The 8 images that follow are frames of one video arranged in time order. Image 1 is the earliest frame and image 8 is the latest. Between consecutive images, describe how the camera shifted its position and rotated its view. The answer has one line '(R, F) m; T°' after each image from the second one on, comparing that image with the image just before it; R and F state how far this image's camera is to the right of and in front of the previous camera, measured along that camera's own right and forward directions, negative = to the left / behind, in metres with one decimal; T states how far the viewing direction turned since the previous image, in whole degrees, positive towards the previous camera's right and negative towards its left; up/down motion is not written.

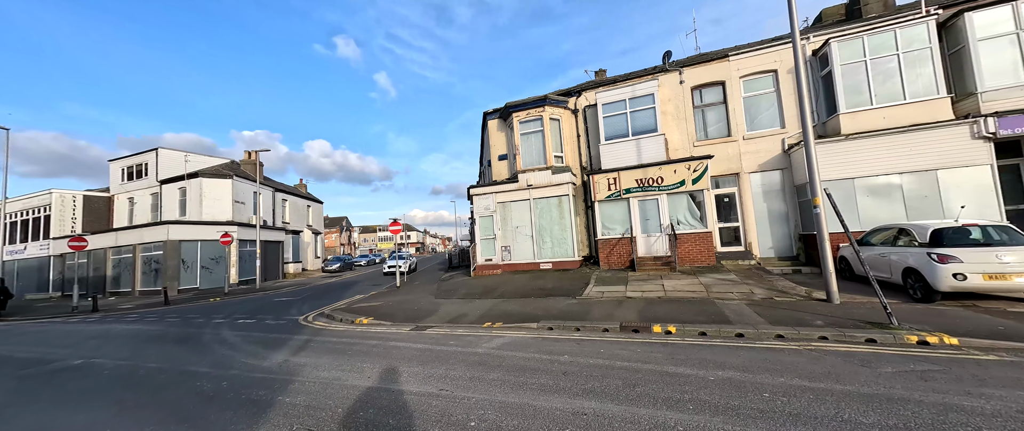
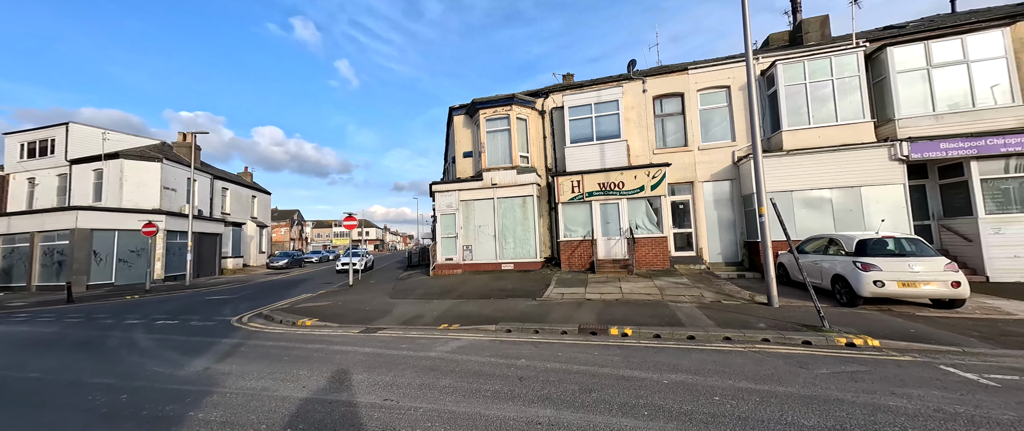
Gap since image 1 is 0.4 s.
(+0.1, +0.2) m; +6°
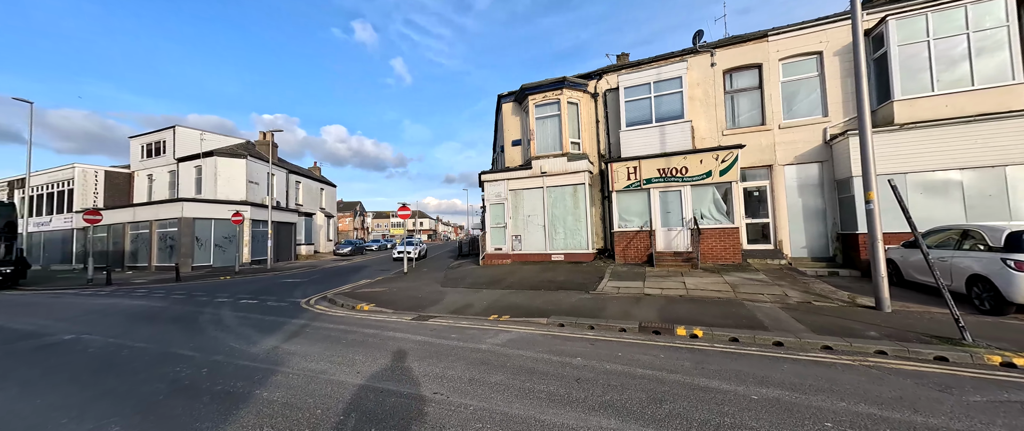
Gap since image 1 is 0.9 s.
(-0.1, +0.4) m; -9°
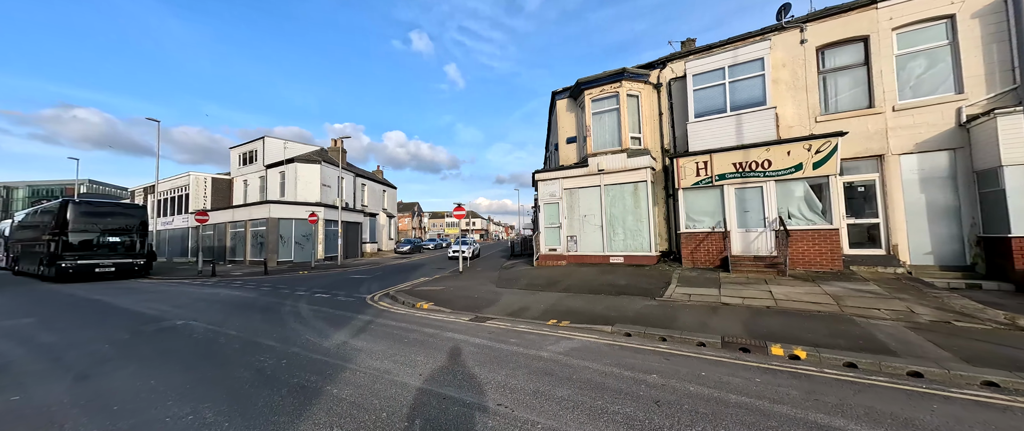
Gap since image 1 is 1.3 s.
(-0.2, +0.3) m; -9°
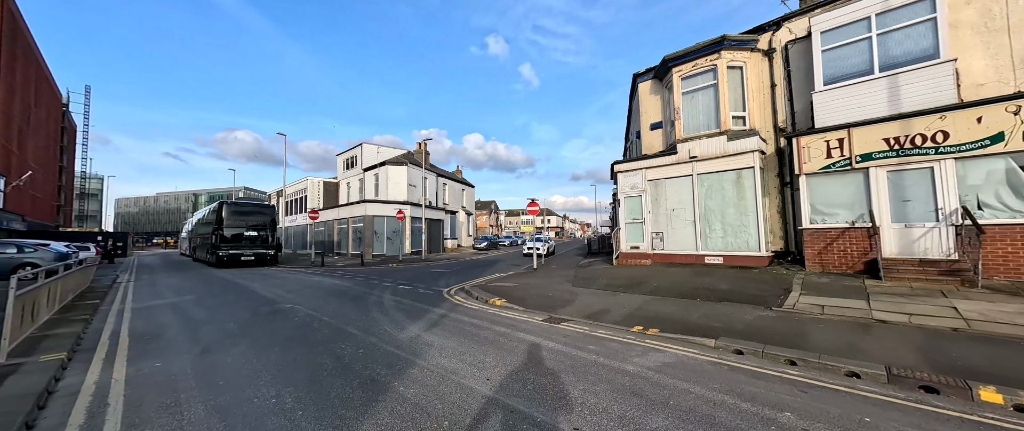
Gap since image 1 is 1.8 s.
(-0.1, +0.5) m; -13°
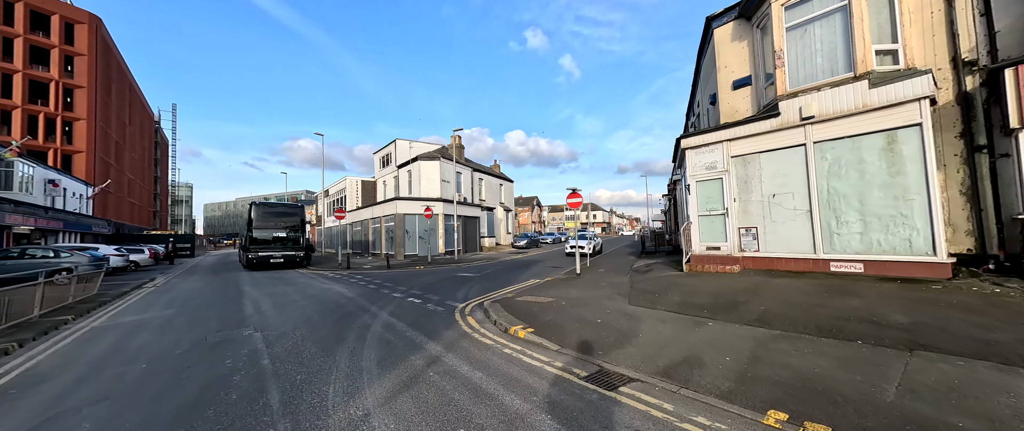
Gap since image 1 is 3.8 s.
(+0.3, +2.4) m; -8°
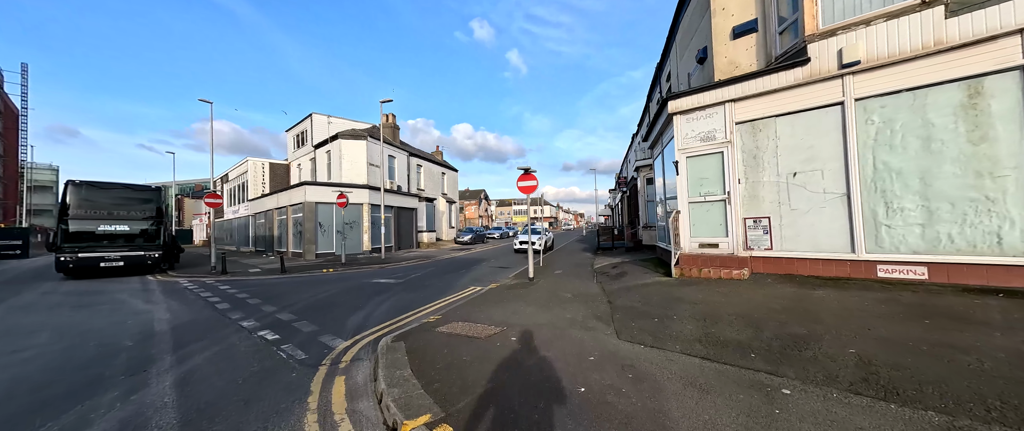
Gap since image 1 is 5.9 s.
(+0.5, +2.9) m; +9°
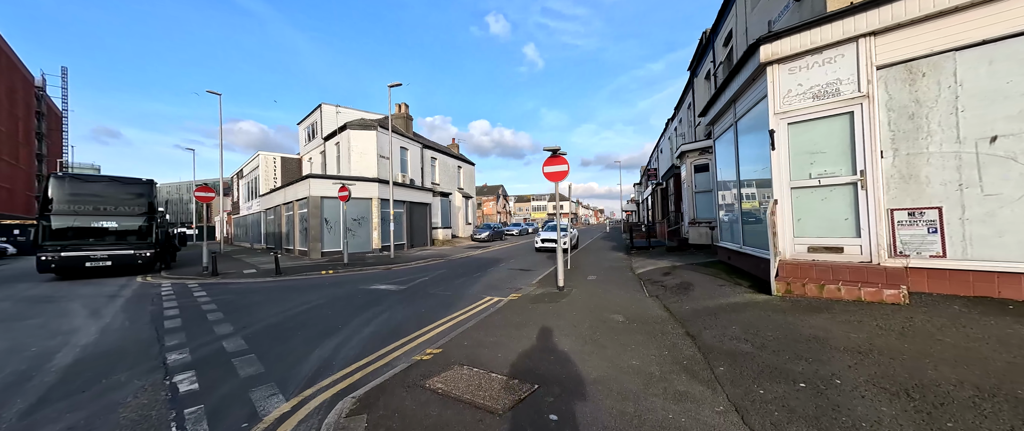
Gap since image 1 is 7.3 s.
(-0.2, +1.8) m; -3°
